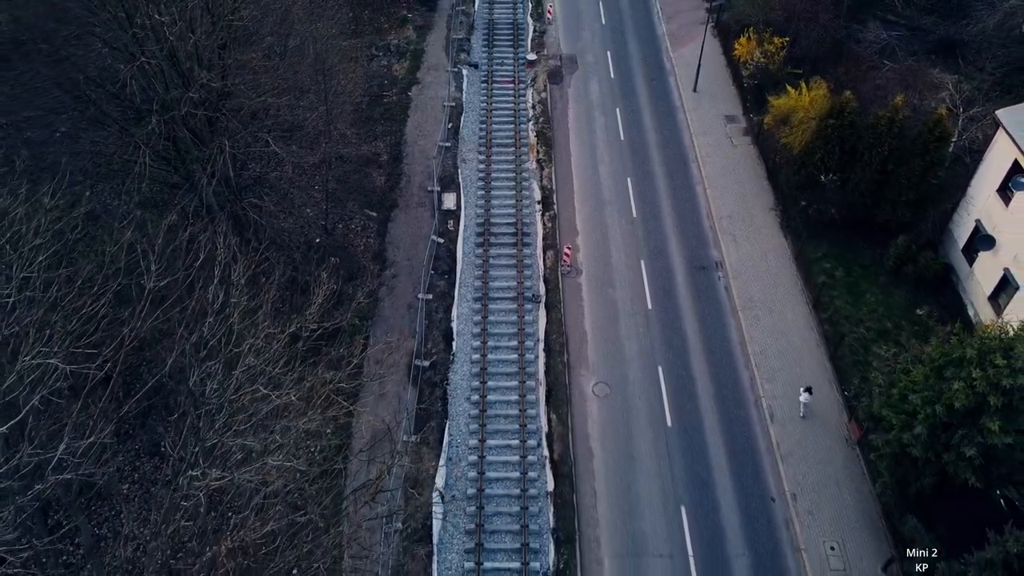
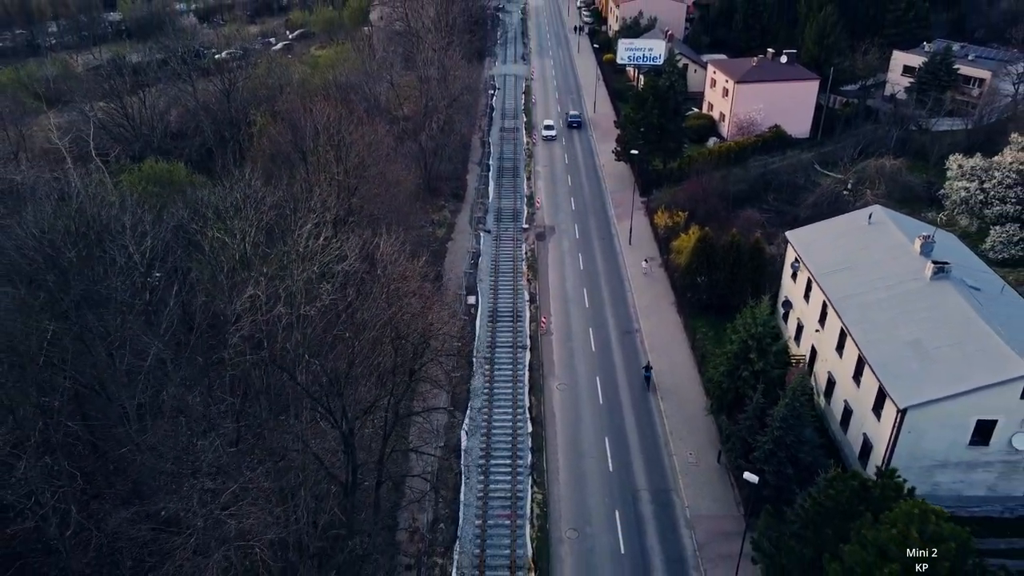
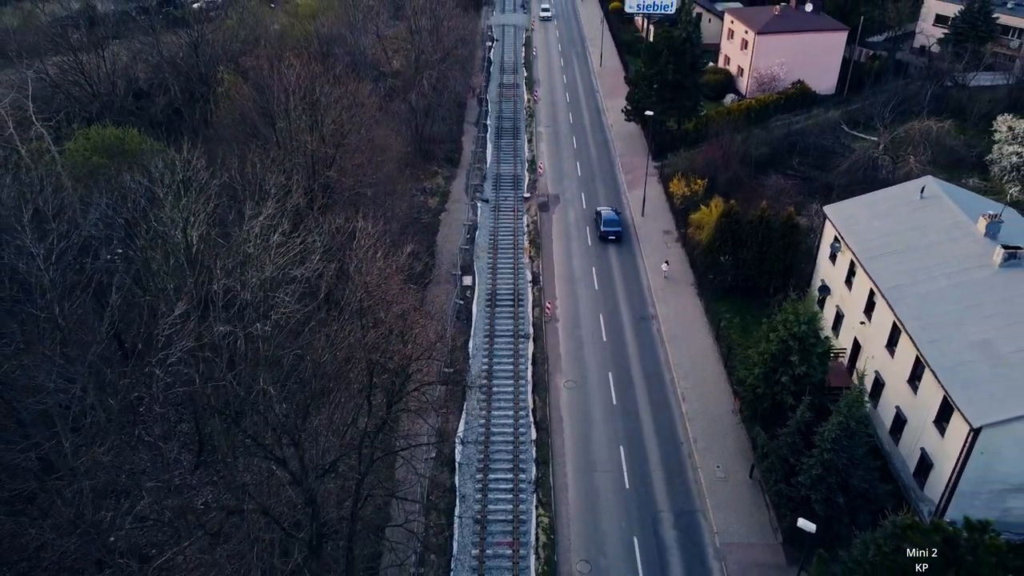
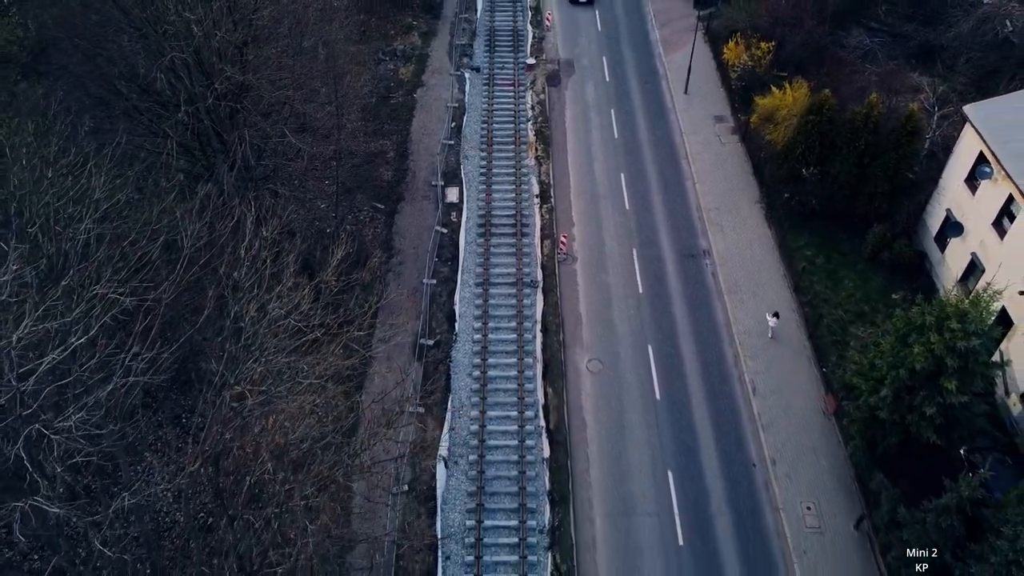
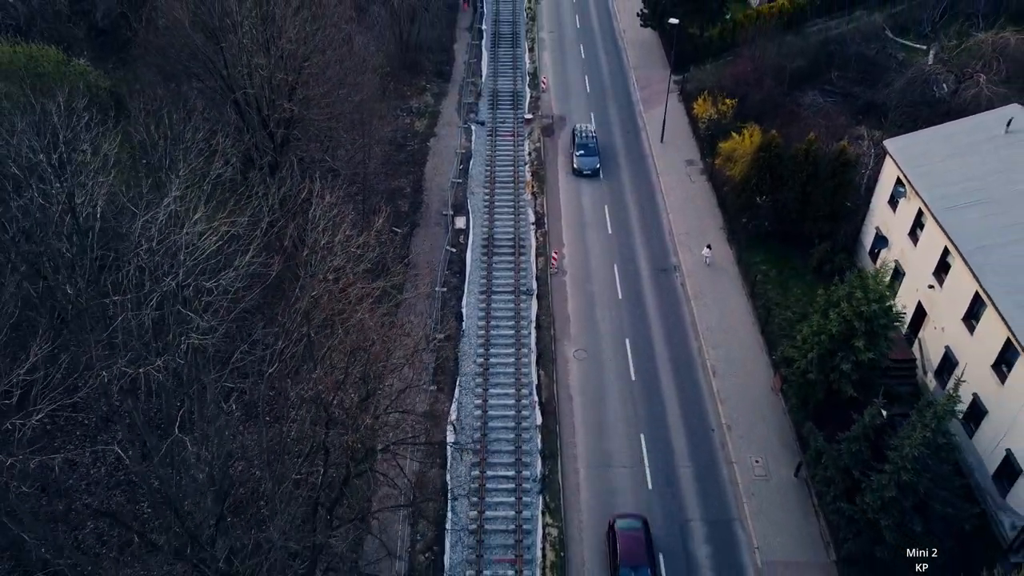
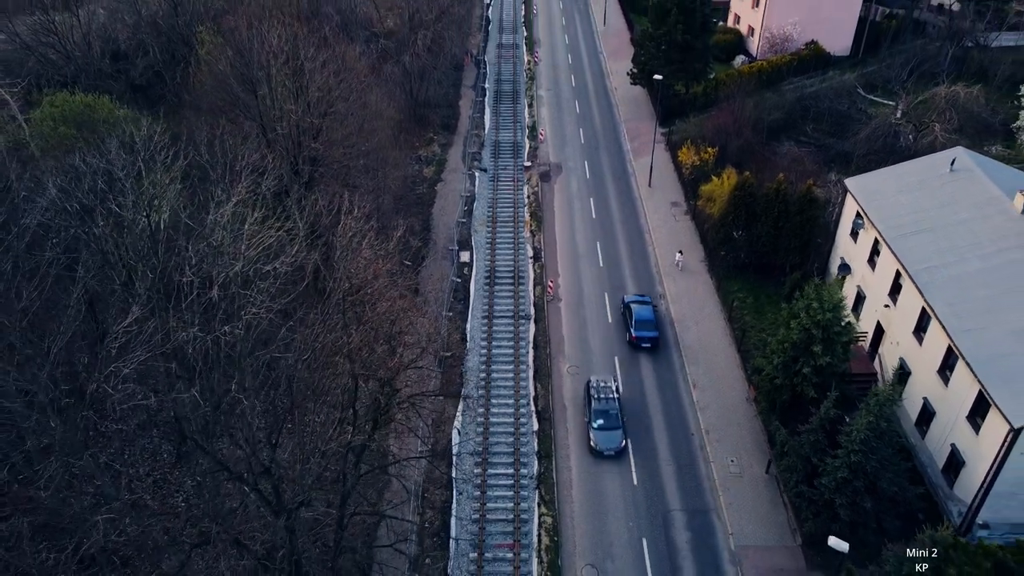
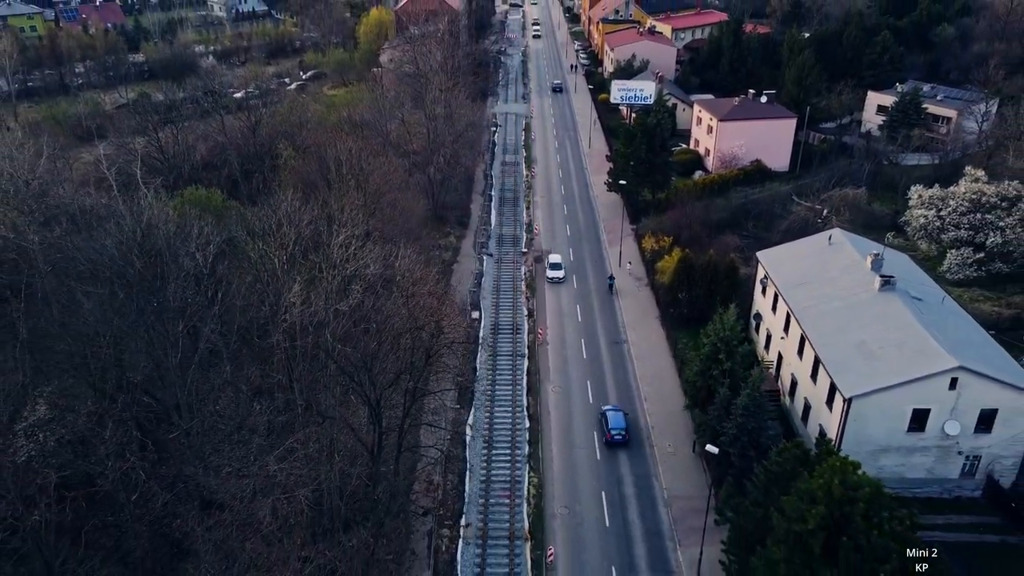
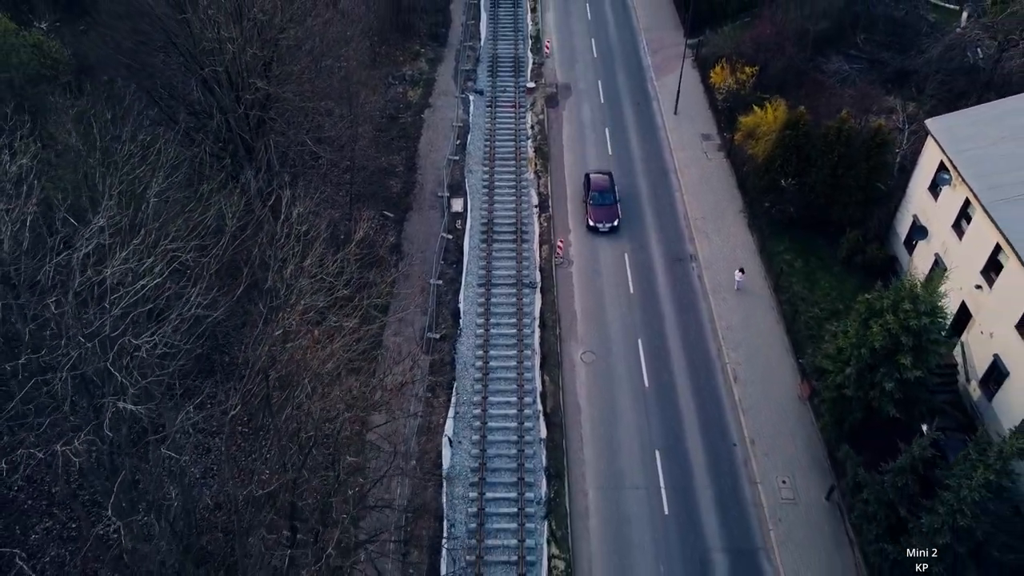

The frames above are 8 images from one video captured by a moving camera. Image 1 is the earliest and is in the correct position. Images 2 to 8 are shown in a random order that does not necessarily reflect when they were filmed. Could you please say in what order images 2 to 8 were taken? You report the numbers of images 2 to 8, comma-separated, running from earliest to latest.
4, 8, 5, 6, 3, 2, 7
